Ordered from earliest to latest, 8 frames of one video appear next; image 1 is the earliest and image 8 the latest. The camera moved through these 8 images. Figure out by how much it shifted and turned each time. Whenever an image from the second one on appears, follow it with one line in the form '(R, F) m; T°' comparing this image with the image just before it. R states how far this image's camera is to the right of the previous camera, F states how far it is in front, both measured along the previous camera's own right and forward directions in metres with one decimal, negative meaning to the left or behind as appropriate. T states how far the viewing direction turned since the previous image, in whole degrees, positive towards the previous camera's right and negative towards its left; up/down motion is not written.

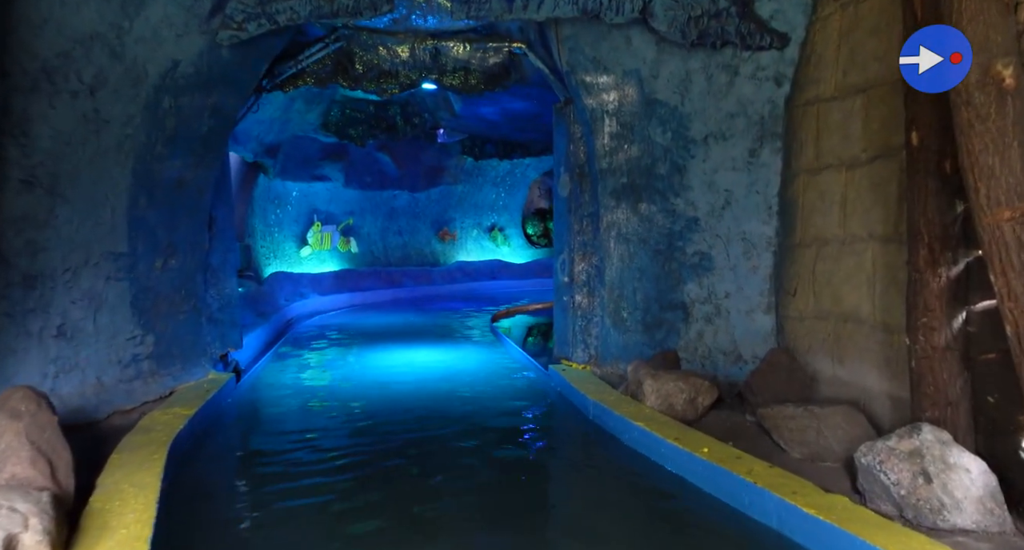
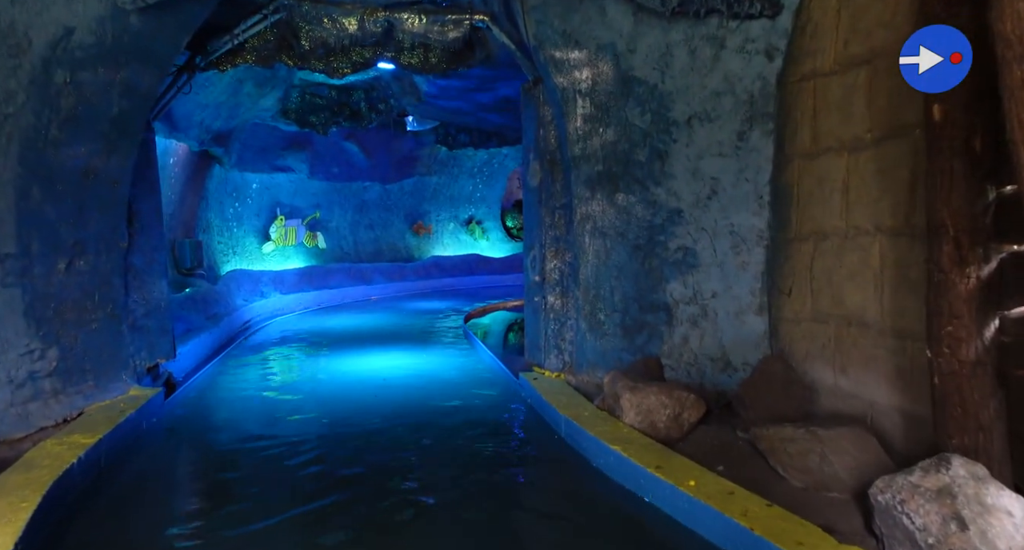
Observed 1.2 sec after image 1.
(+0.2, +0.6) m; +1°
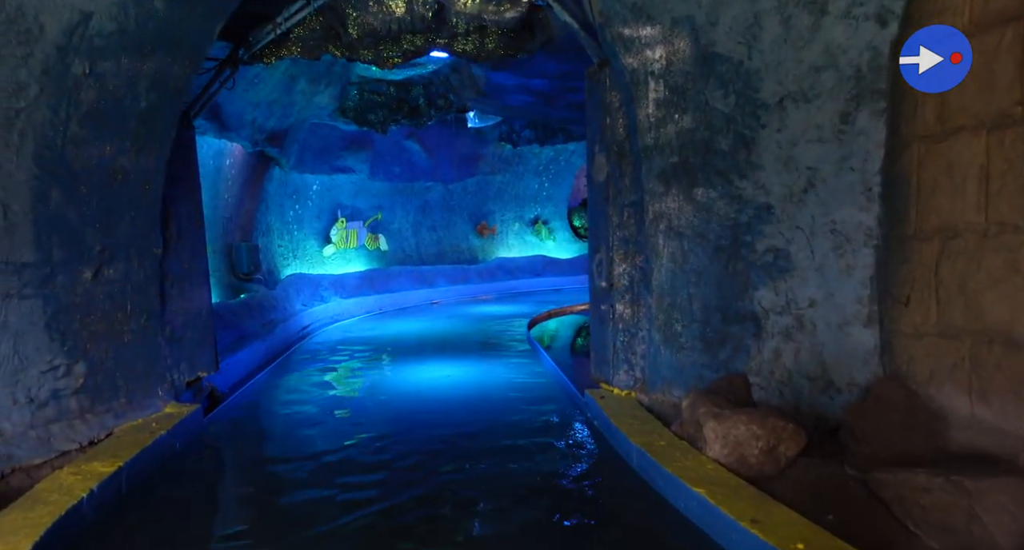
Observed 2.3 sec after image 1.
(0.0, +0.5) m; -5°
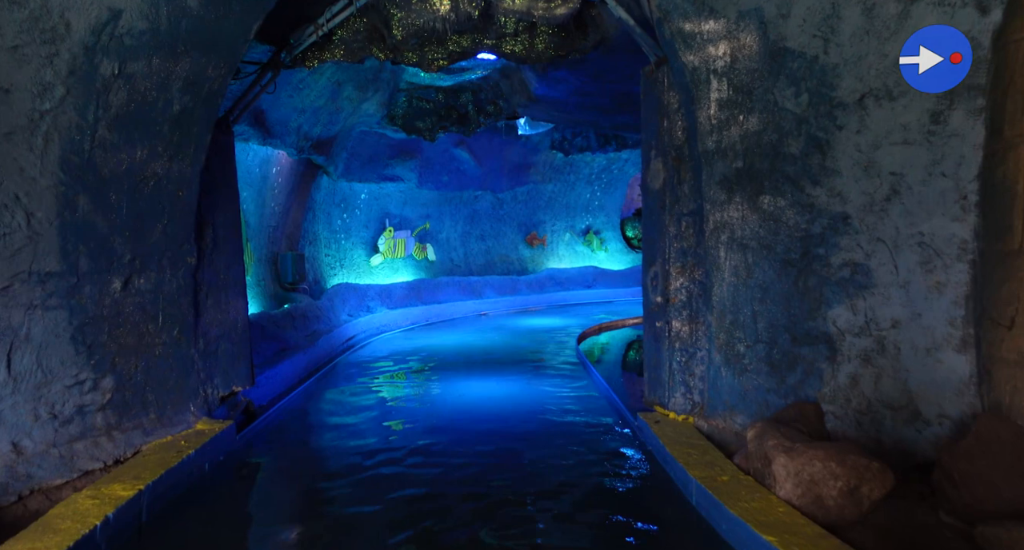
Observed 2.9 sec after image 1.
(0.0, +0.3) m; -4°
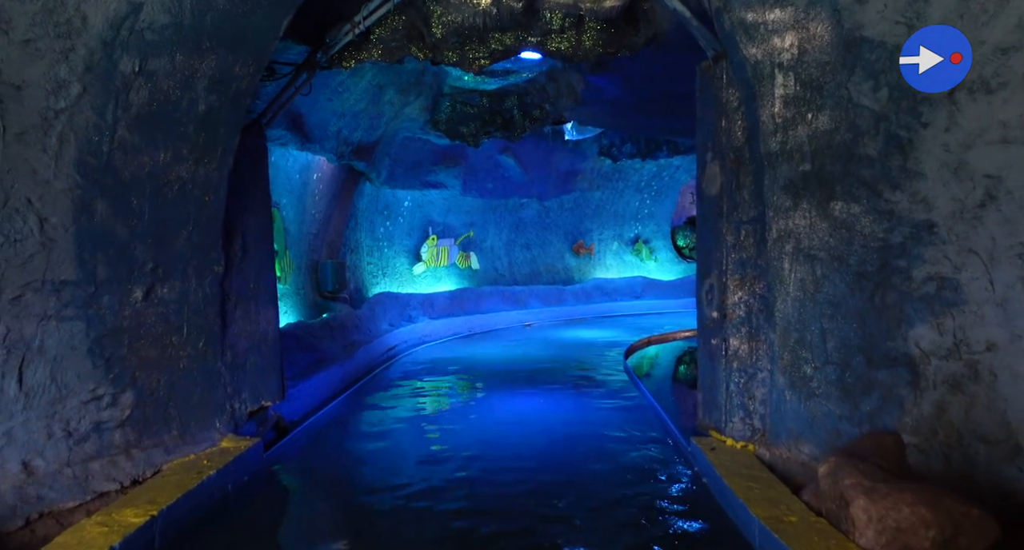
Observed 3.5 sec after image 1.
(0.0, +0.3) m; -4°
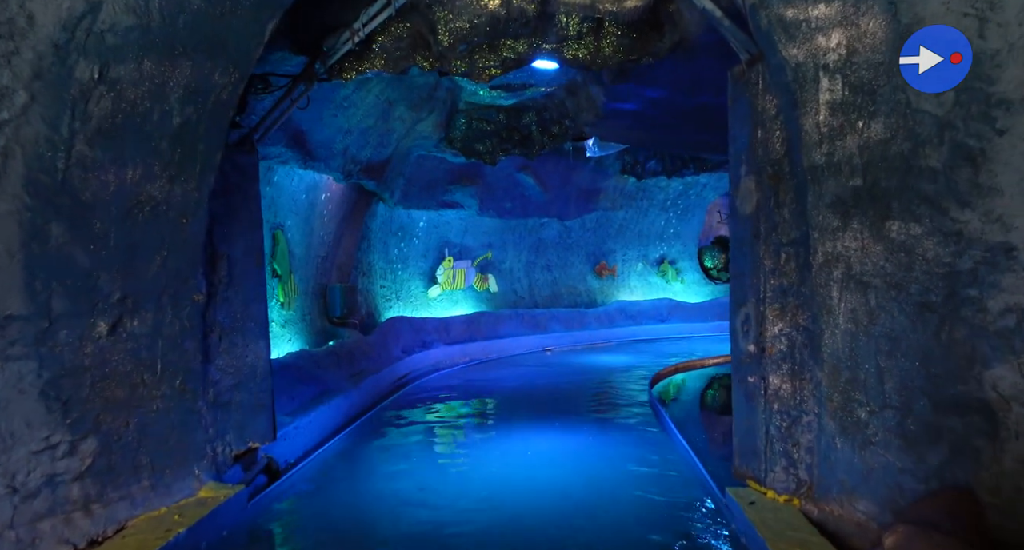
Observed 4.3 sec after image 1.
(+0.1, +0.4) m; -2°
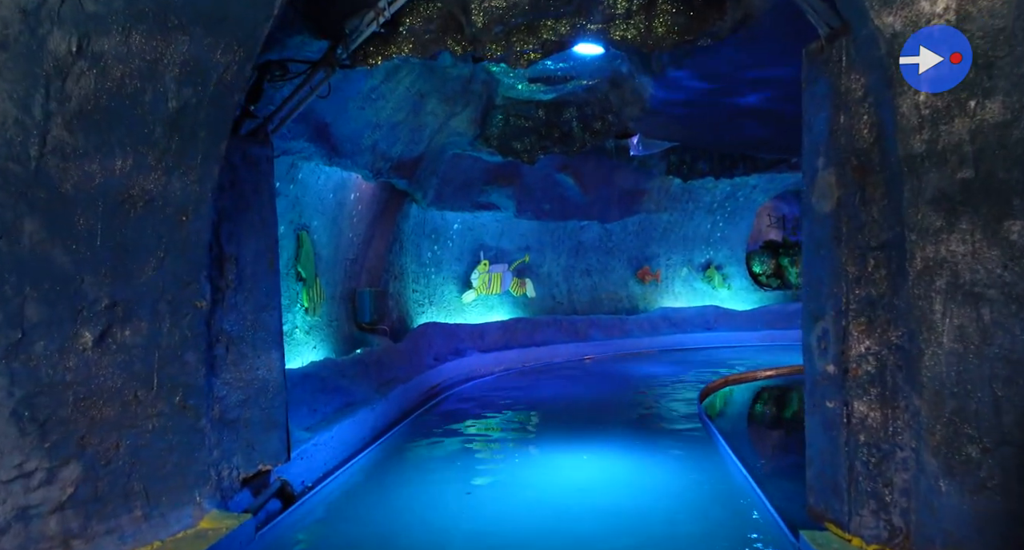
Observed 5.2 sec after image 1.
(0.0, +0.5) m; -3°
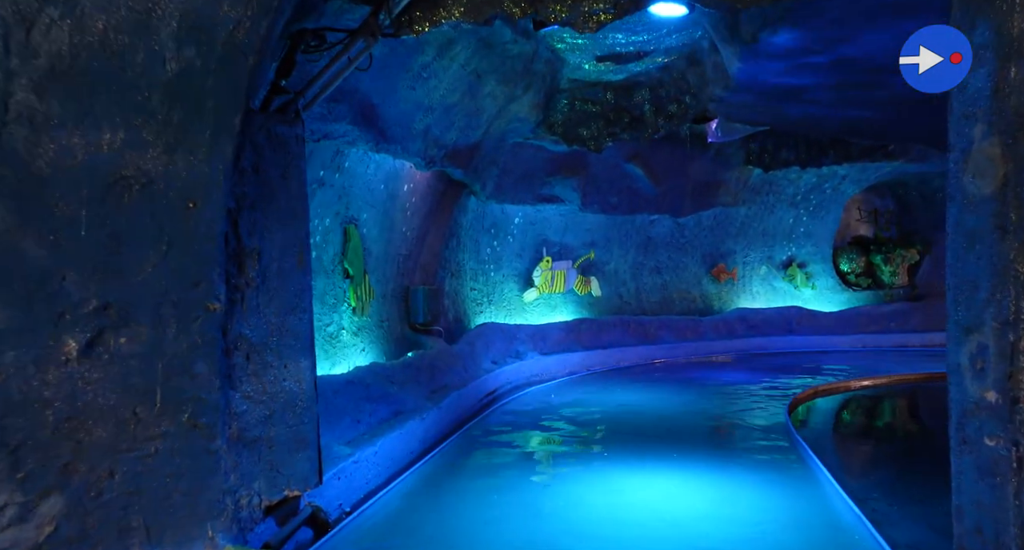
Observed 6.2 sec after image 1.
(0.0, +0.6) m; -5°
